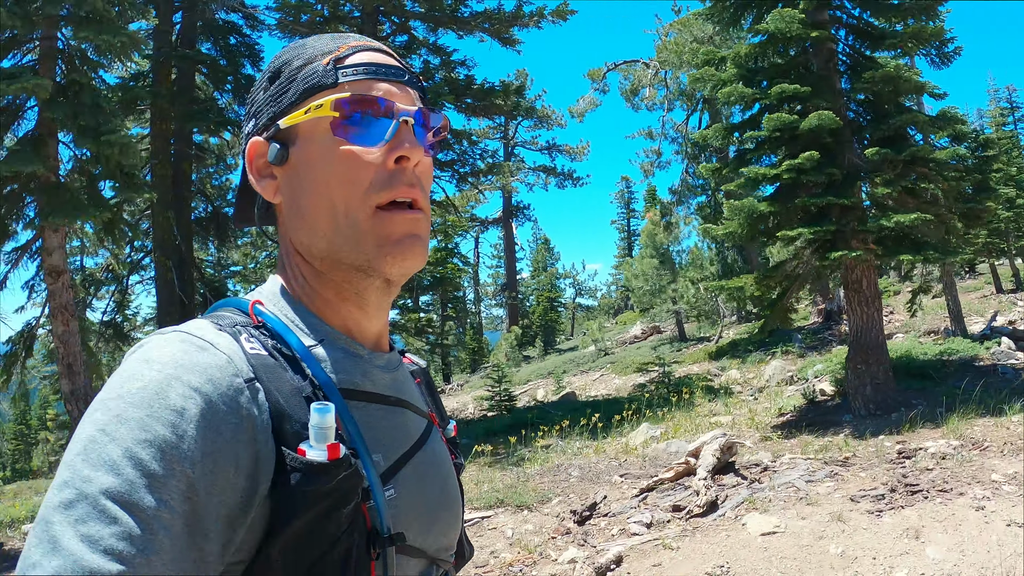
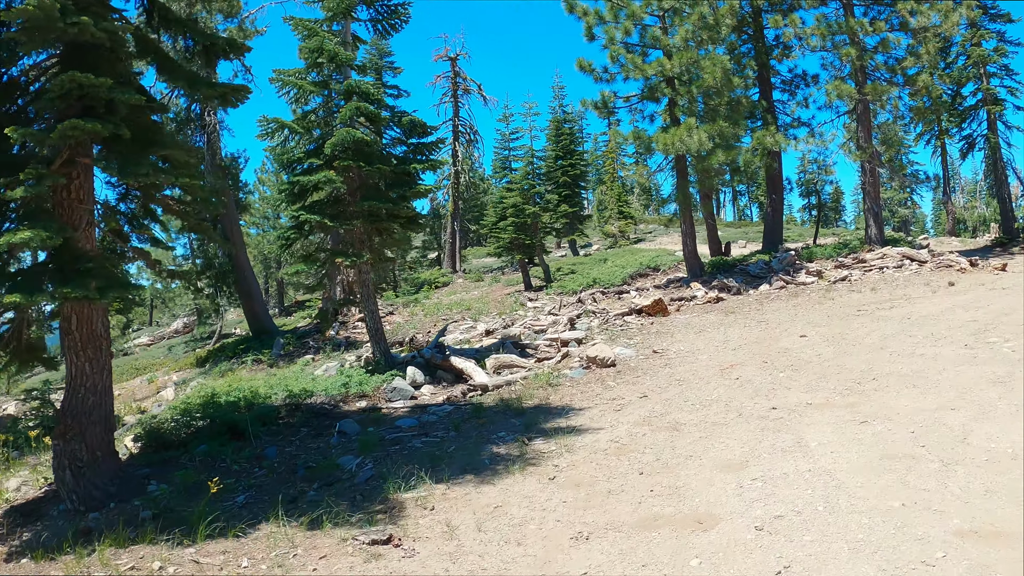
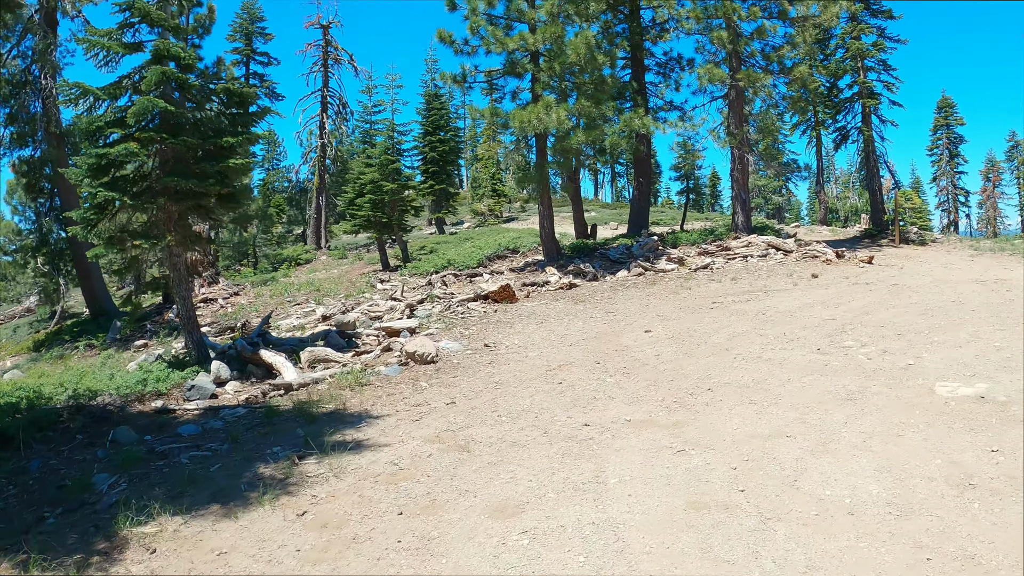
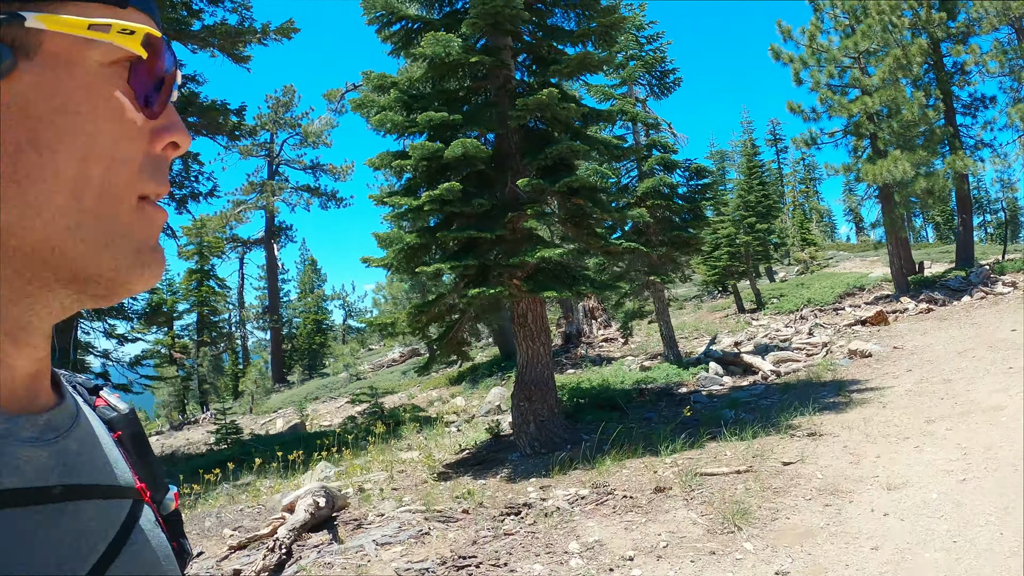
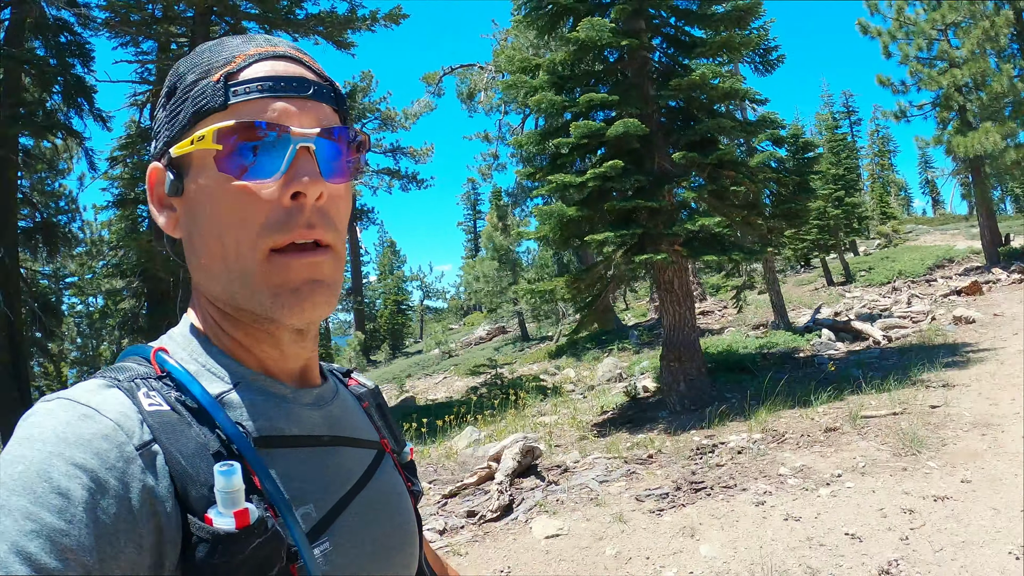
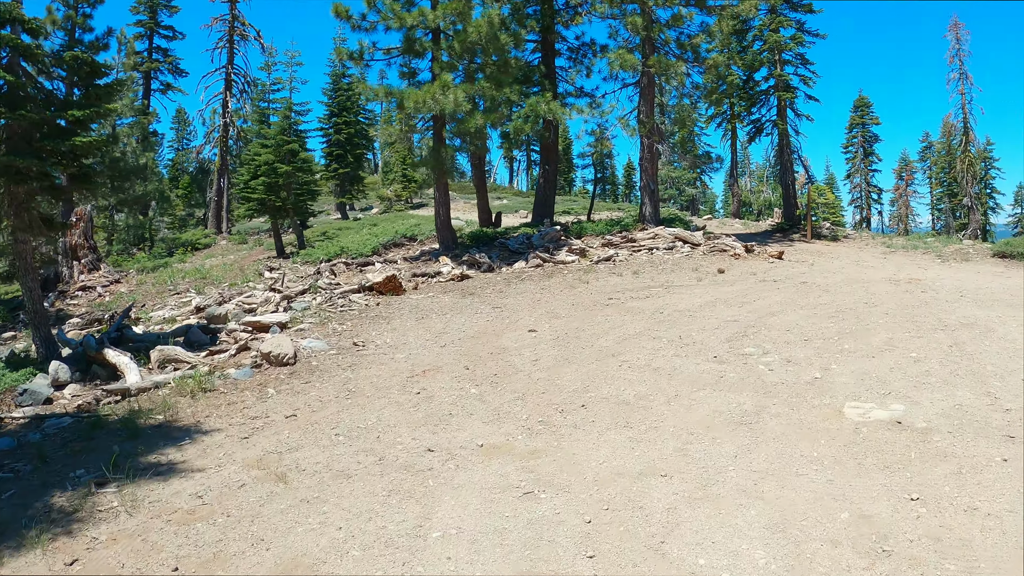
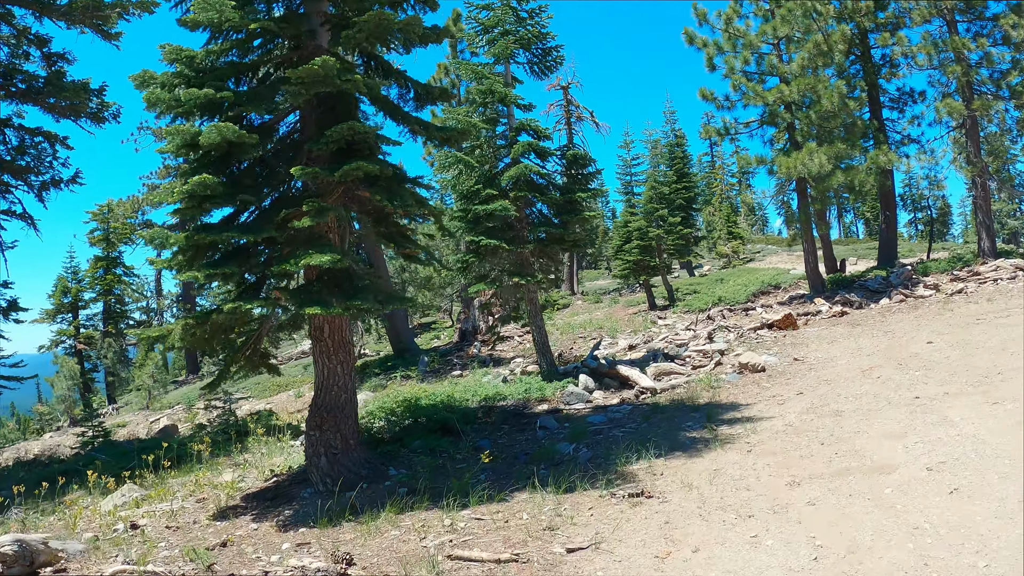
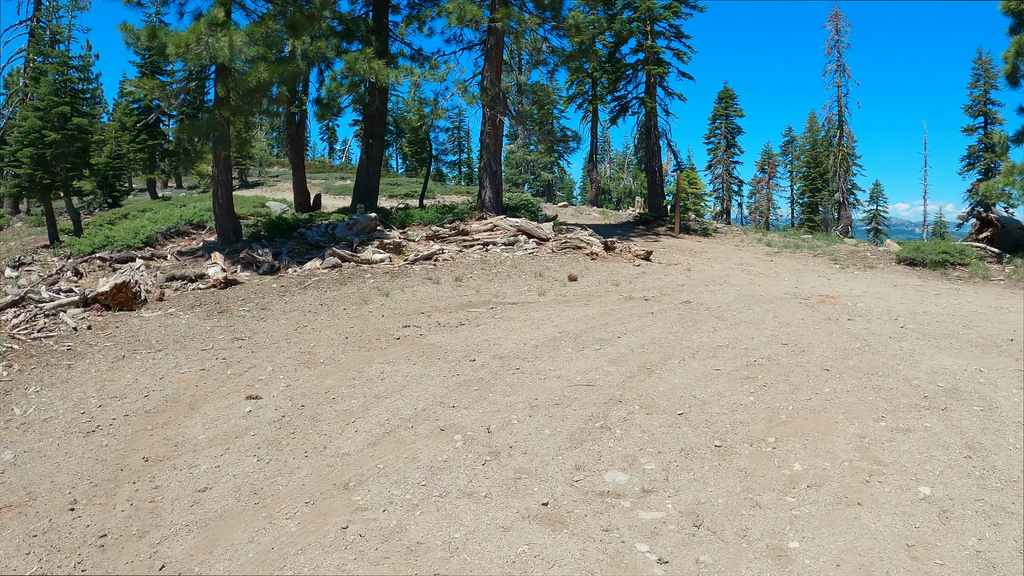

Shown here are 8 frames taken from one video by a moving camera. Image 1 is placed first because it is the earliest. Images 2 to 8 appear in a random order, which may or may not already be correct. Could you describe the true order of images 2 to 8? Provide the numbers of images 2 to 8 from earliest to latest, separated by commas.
5, 4, 7, 2, 3, 6, 8
